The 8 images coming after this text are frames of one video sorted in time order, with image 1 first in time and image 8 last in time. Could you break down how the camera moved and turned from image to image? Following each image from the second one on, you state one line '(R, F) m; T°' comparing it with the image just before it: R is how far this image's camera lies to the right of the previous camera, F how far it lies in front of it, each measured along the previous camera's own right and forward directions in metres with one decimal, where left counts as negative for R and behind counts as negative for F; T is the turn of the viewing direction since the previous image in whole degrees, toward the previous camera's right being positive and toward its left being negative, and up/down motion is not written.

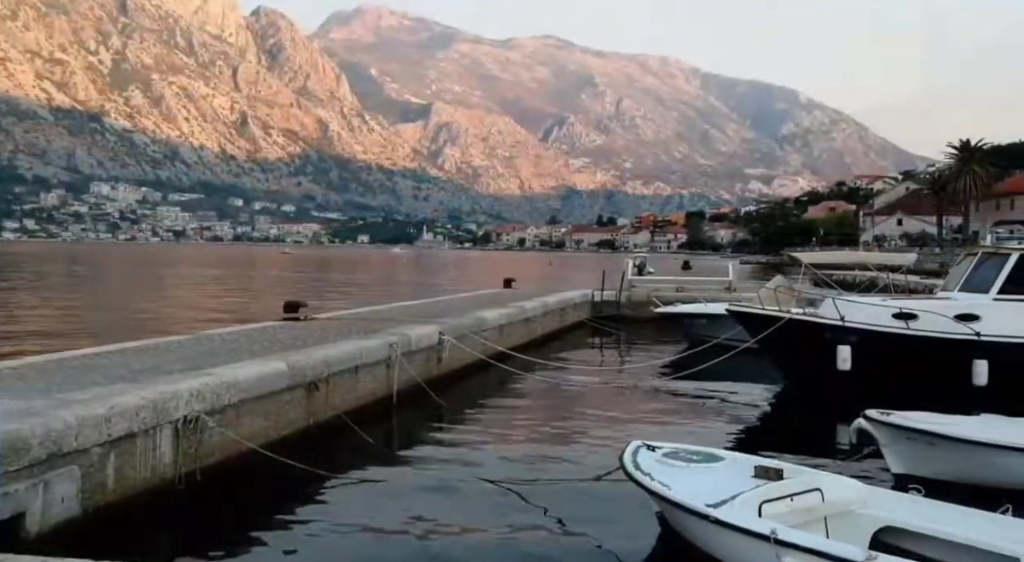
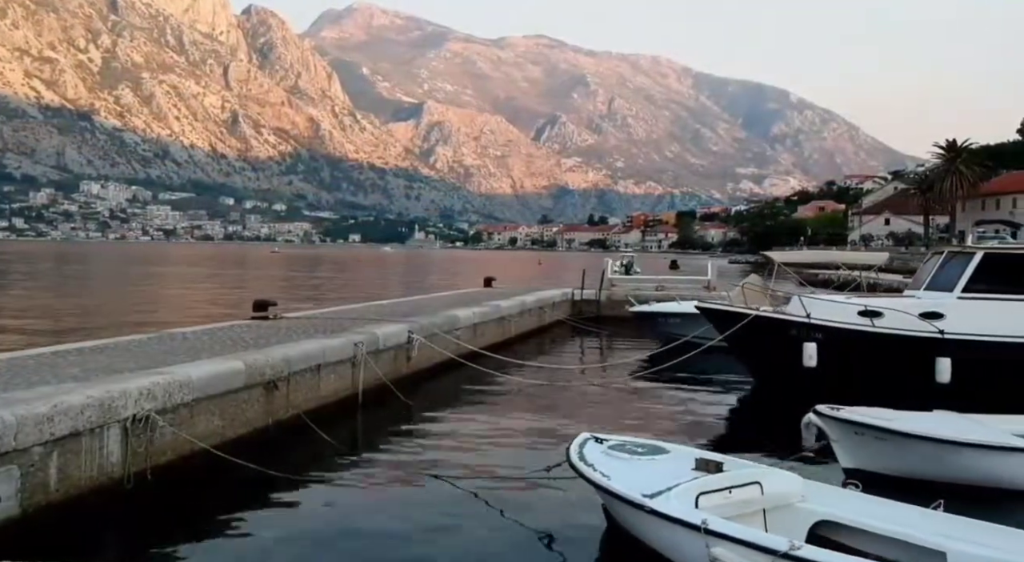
(+0.3, 0.0) m; +1°
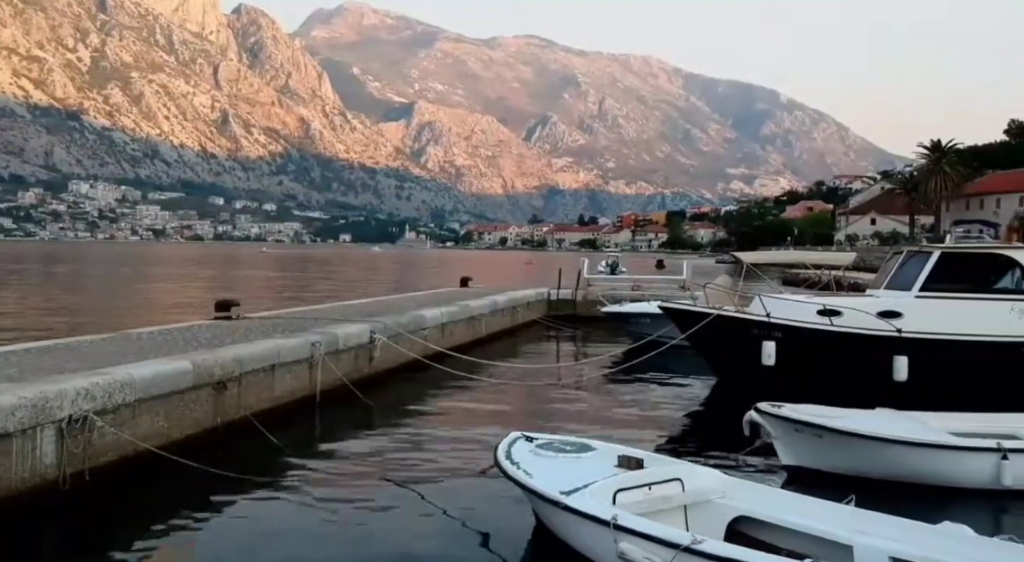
(+0.3, 0.0) m; +1°
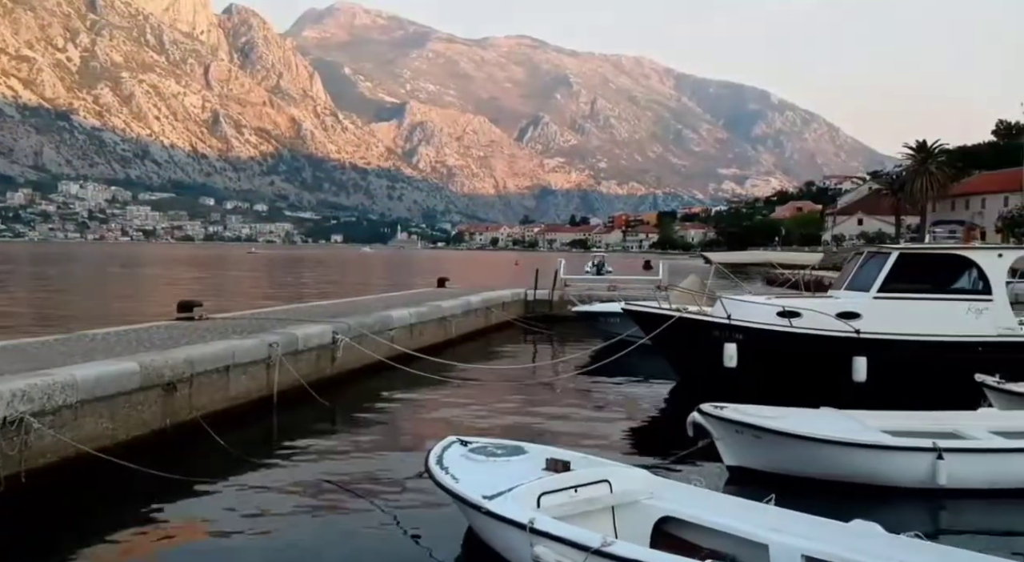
(+0.3, 0.0) m; +1°
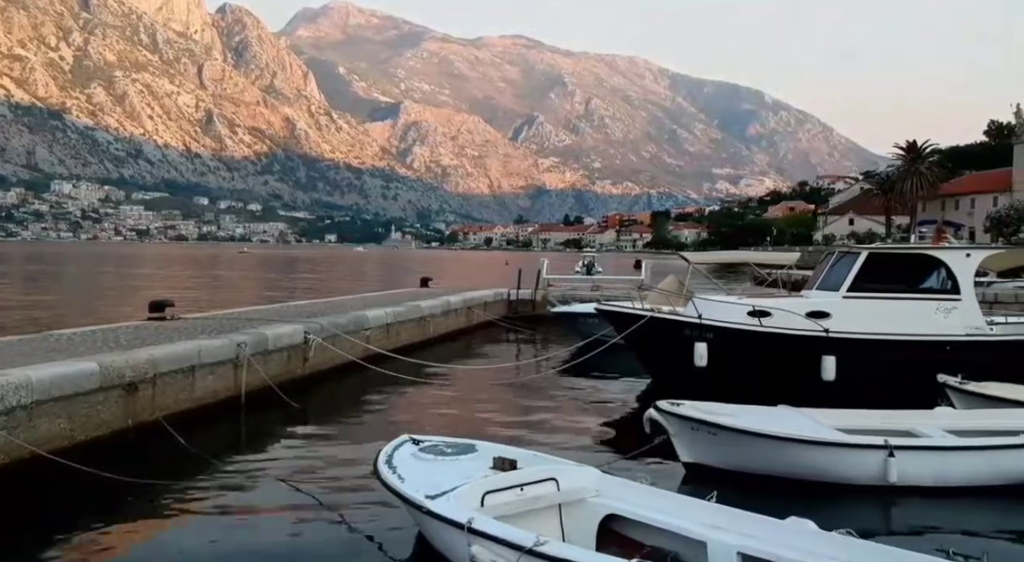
(+0.3, 0.0) m; +1°
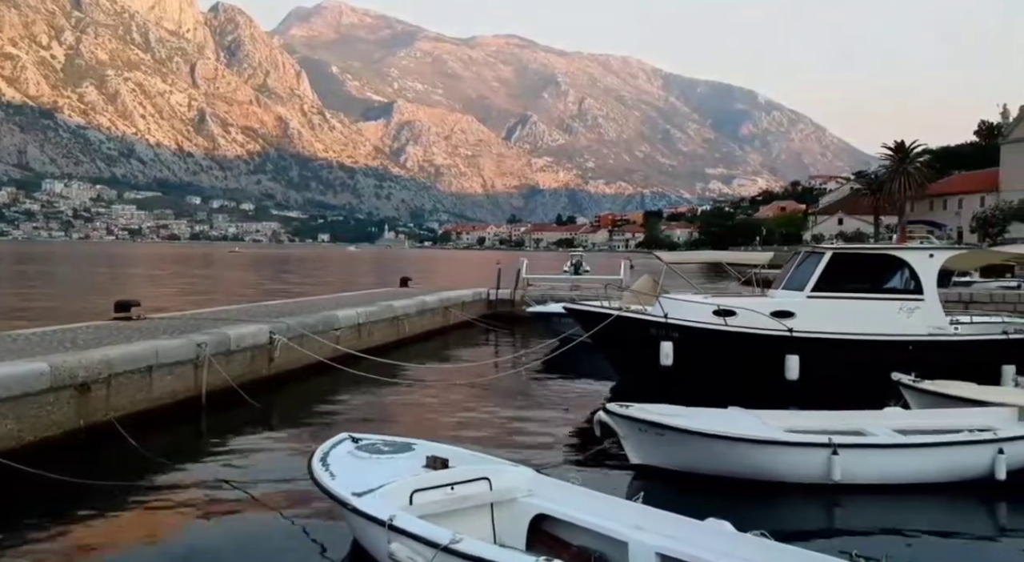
(+0.3, 0.0) m; +1°
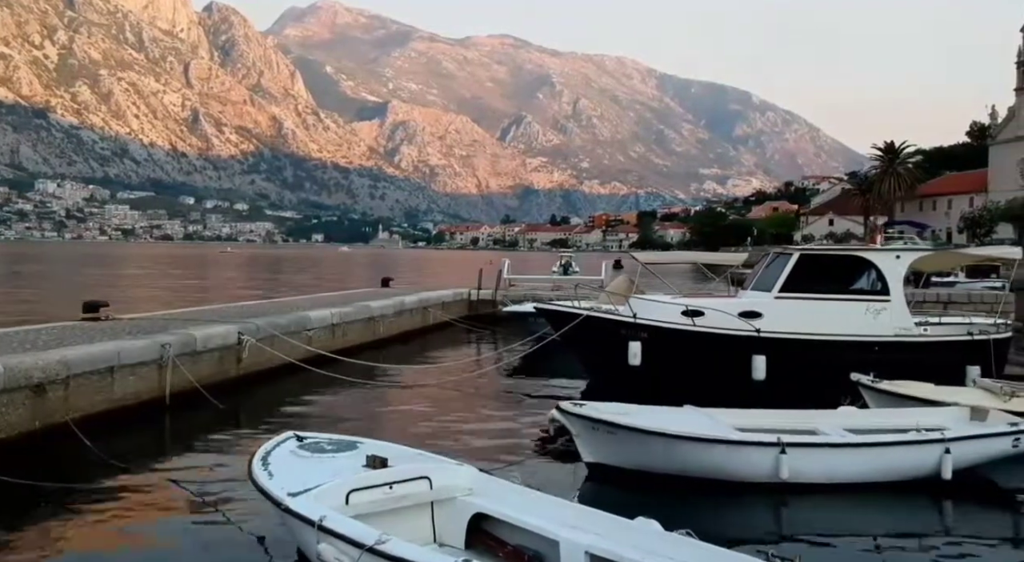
(+0.3, 0.0) m; +1°
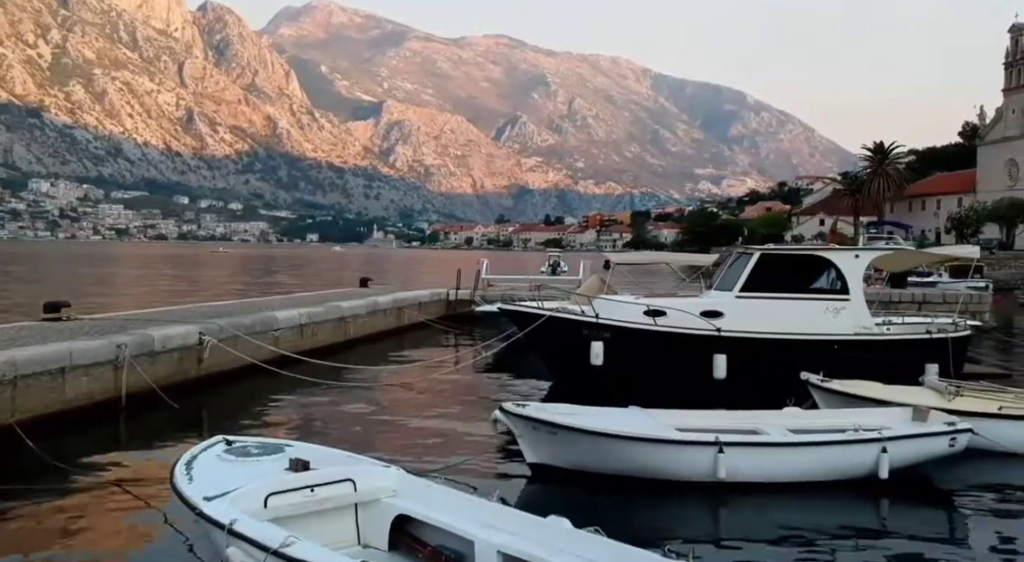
(+0.4, 0.0) m; +1°
